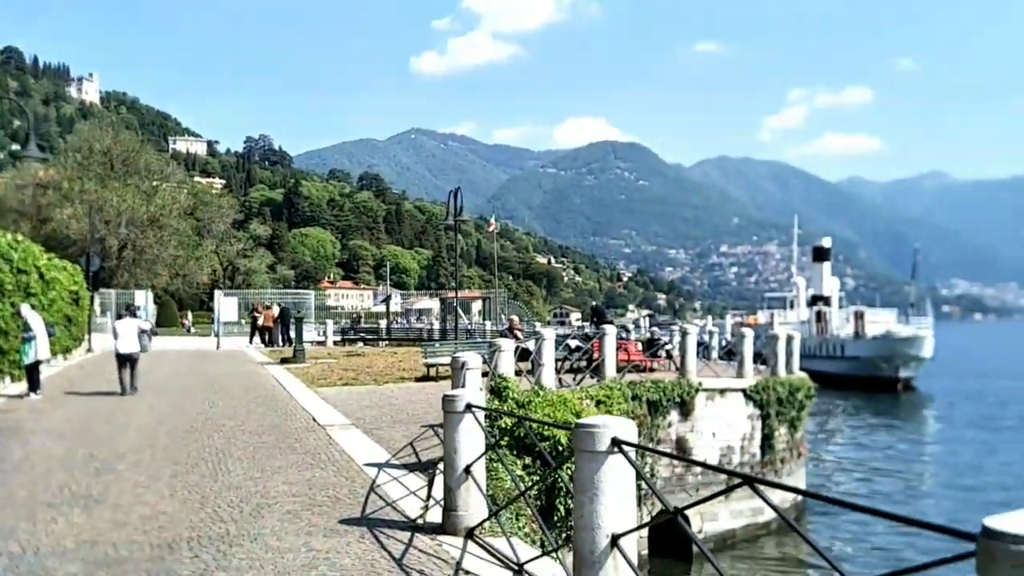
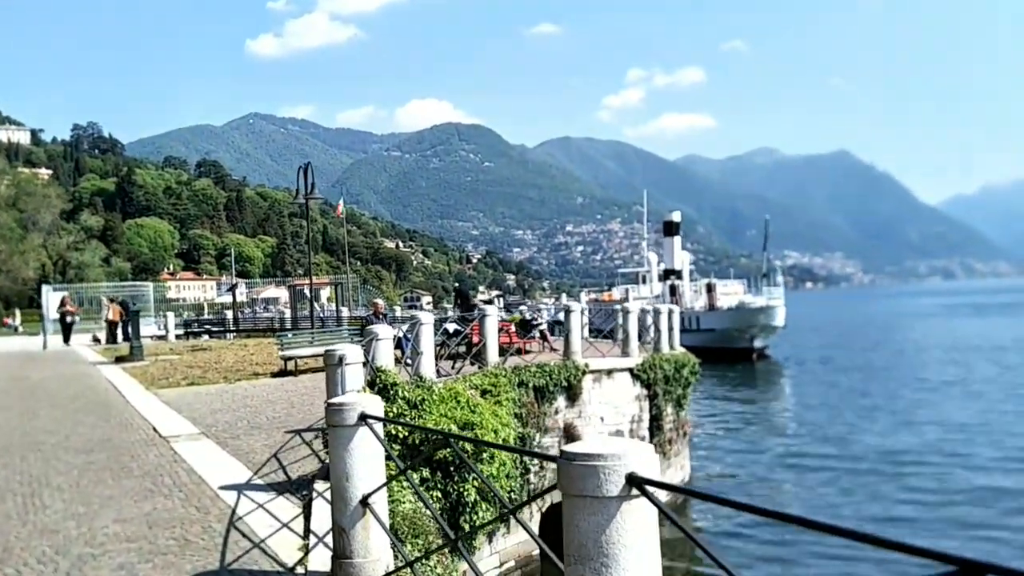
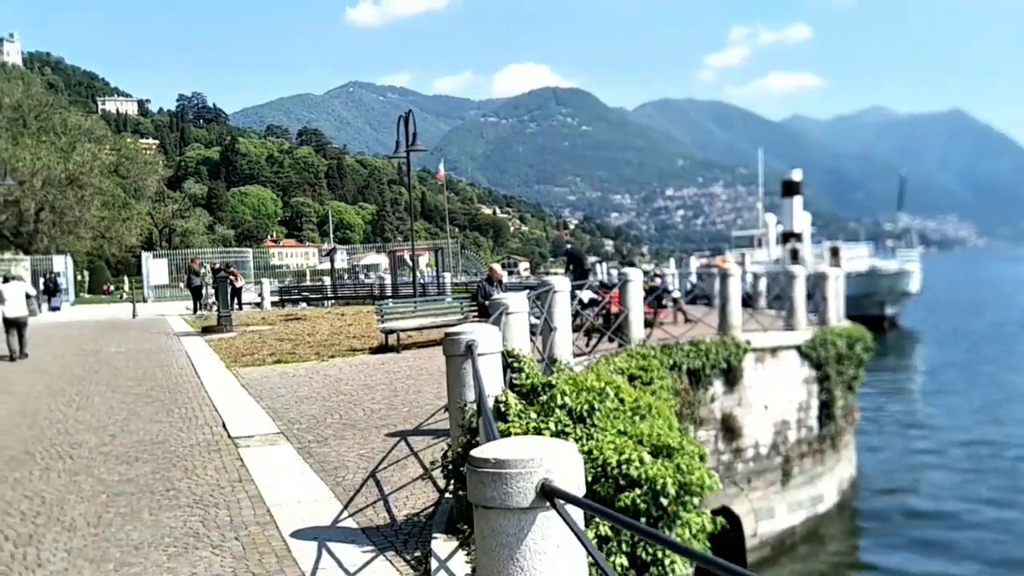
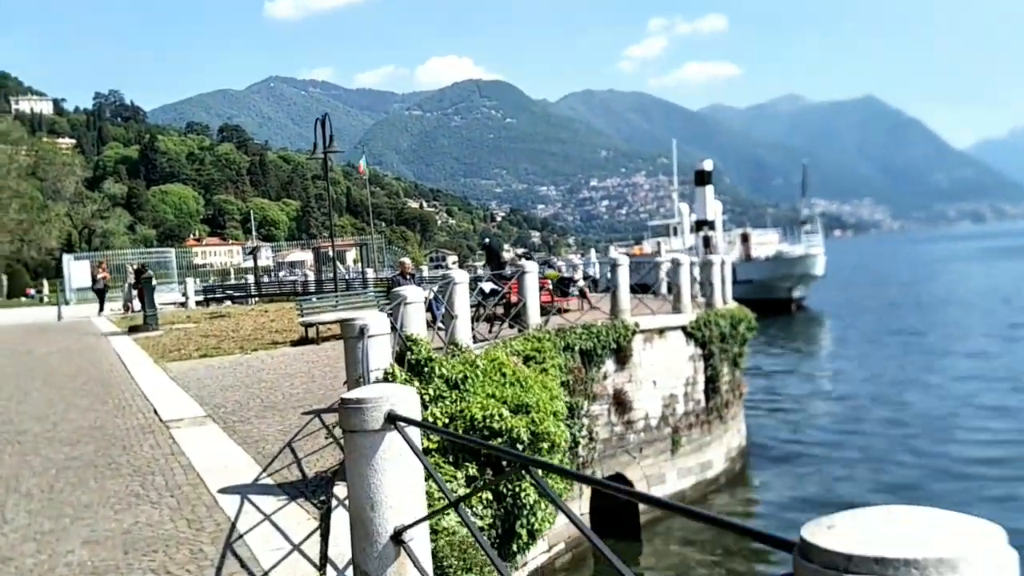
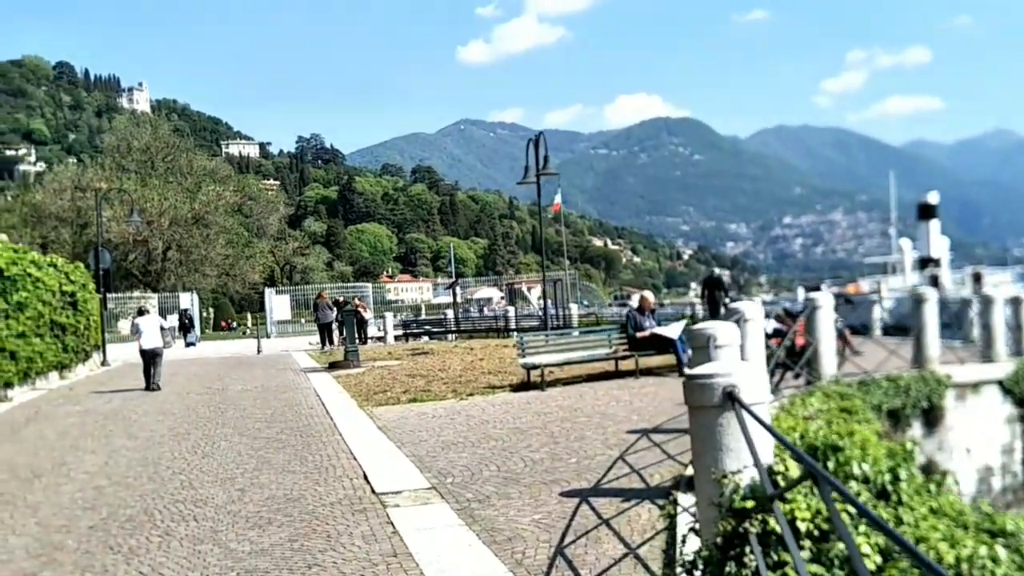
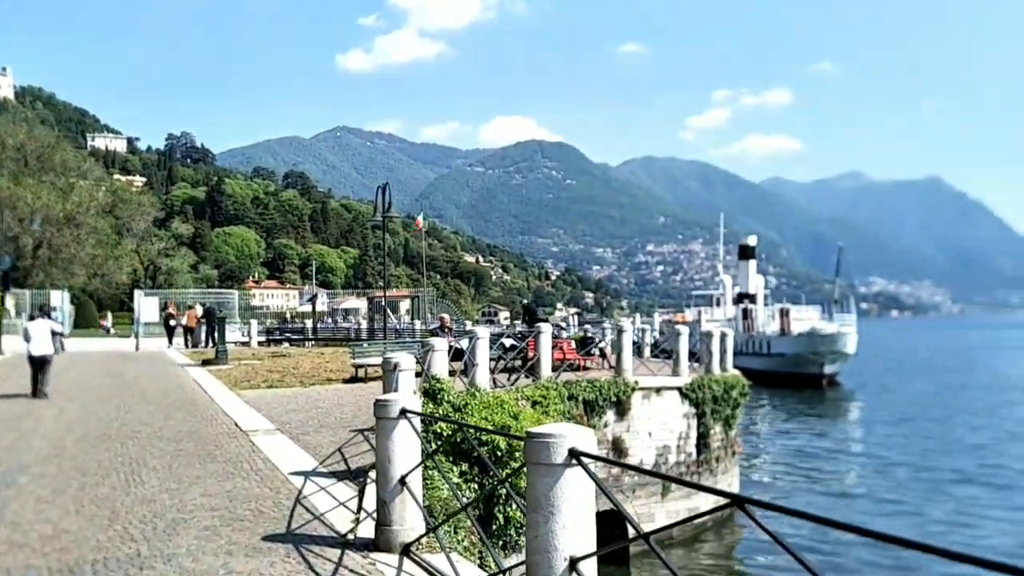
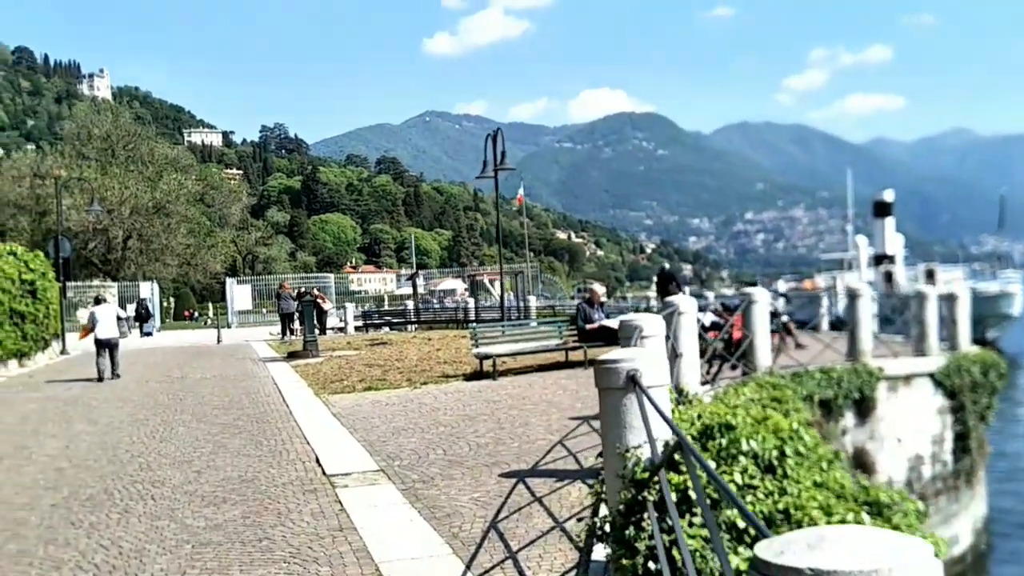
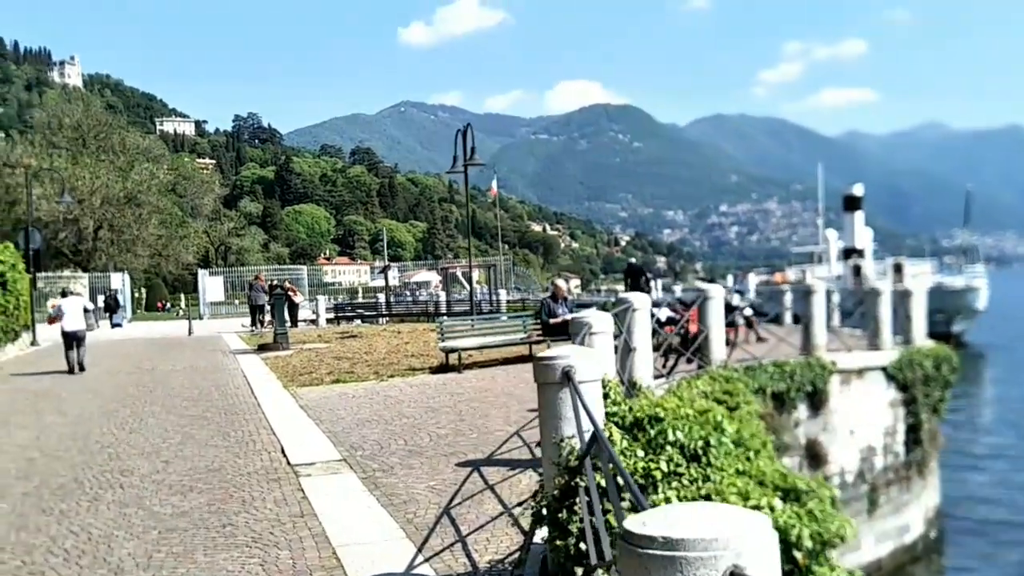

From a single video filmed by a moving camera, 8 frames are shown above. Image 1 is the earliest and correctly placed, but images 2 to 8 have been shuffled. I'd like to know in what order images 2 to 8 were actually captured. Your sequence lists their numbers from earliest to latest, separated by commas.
6, 2, 4, 3, 8, 7, 5
